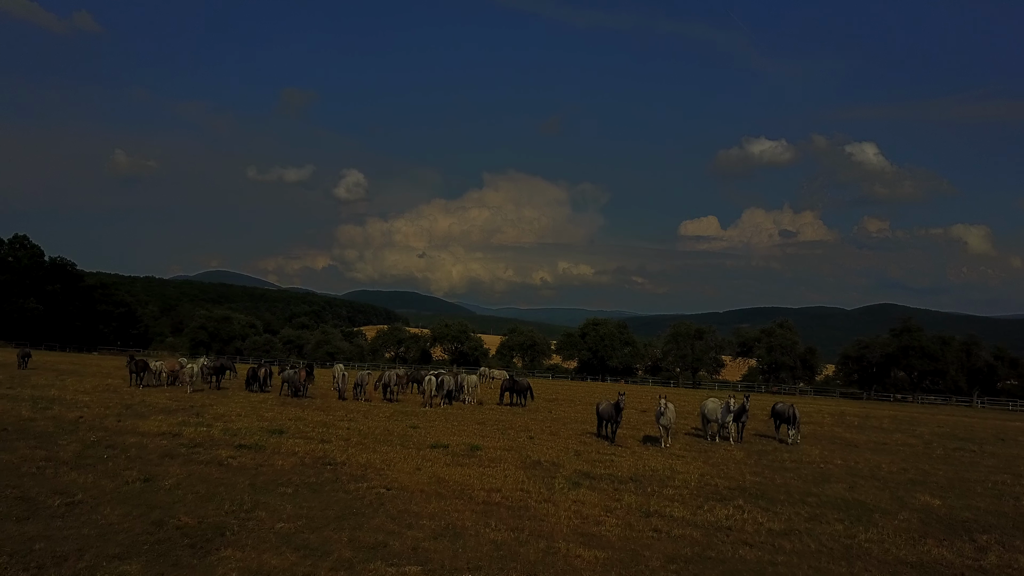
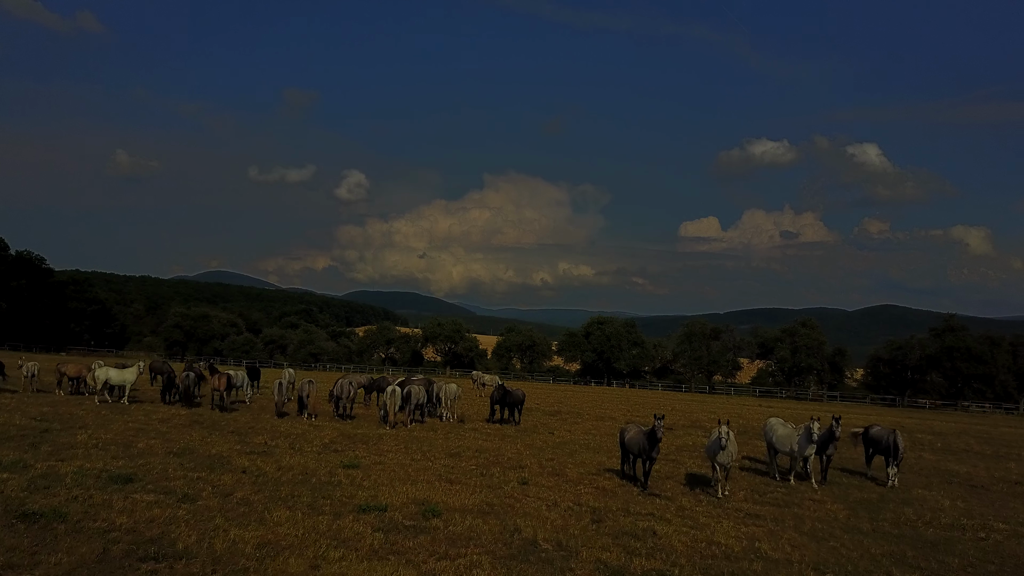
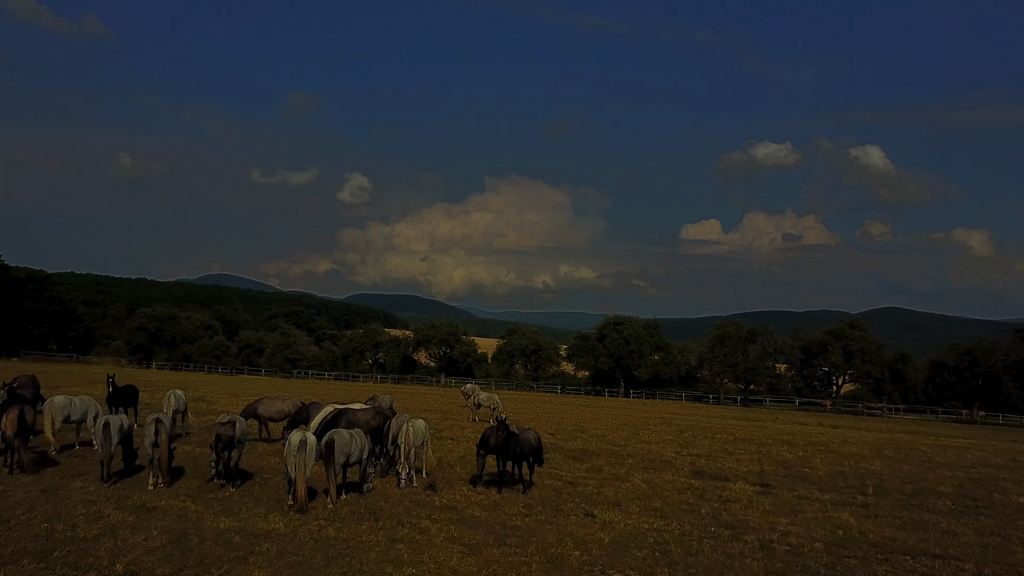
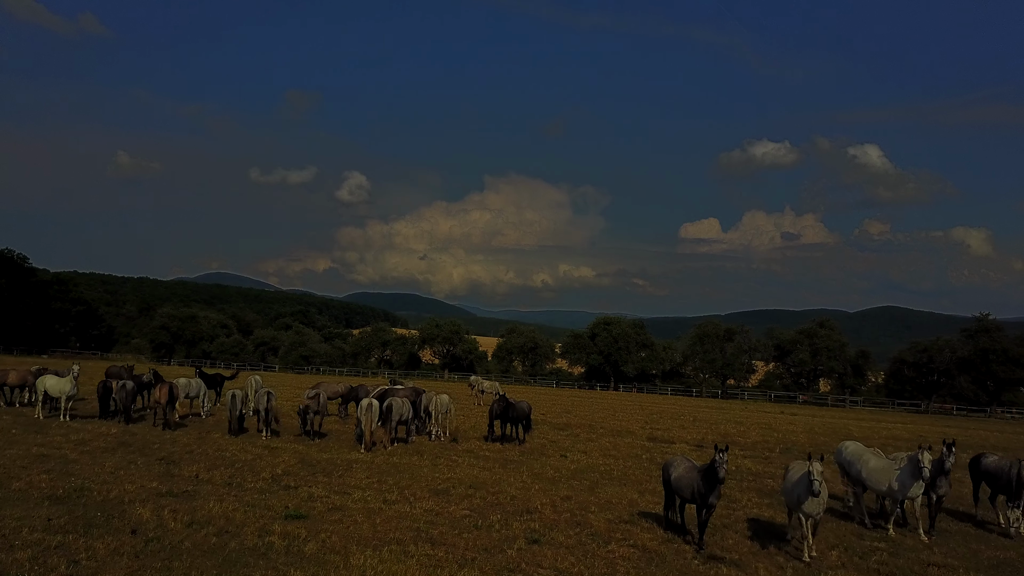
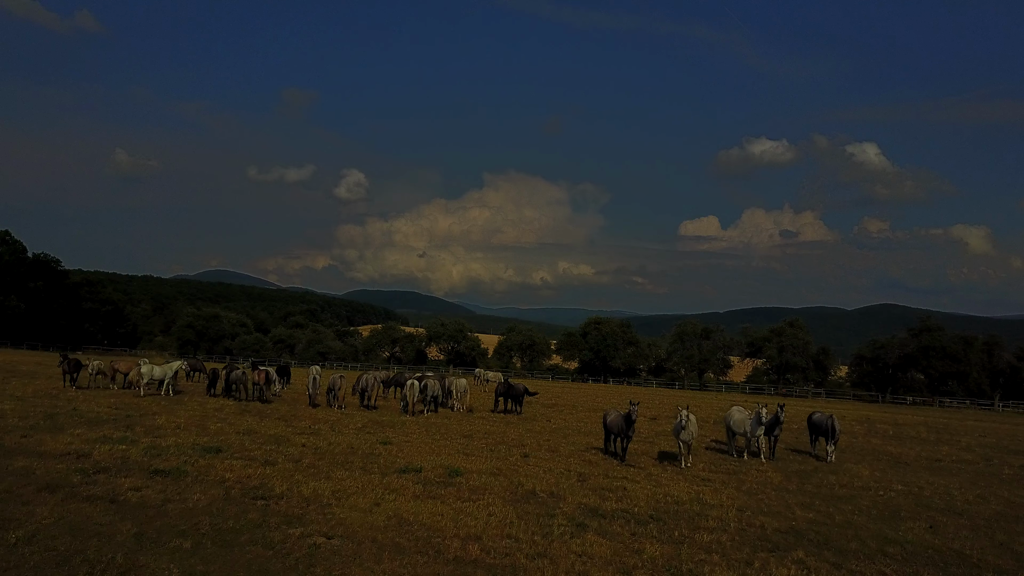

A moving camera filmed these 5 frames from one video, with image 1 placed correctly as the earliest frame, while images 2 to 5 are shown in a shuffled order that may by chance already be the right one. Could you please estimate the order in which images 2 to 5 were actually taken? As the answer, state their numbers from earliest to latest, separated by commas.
5, 2, 4, 3
